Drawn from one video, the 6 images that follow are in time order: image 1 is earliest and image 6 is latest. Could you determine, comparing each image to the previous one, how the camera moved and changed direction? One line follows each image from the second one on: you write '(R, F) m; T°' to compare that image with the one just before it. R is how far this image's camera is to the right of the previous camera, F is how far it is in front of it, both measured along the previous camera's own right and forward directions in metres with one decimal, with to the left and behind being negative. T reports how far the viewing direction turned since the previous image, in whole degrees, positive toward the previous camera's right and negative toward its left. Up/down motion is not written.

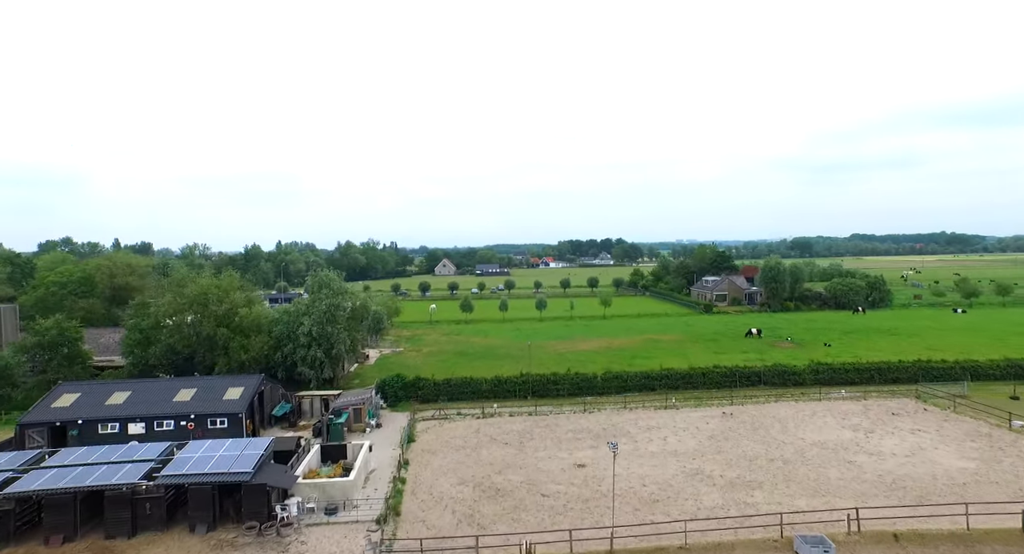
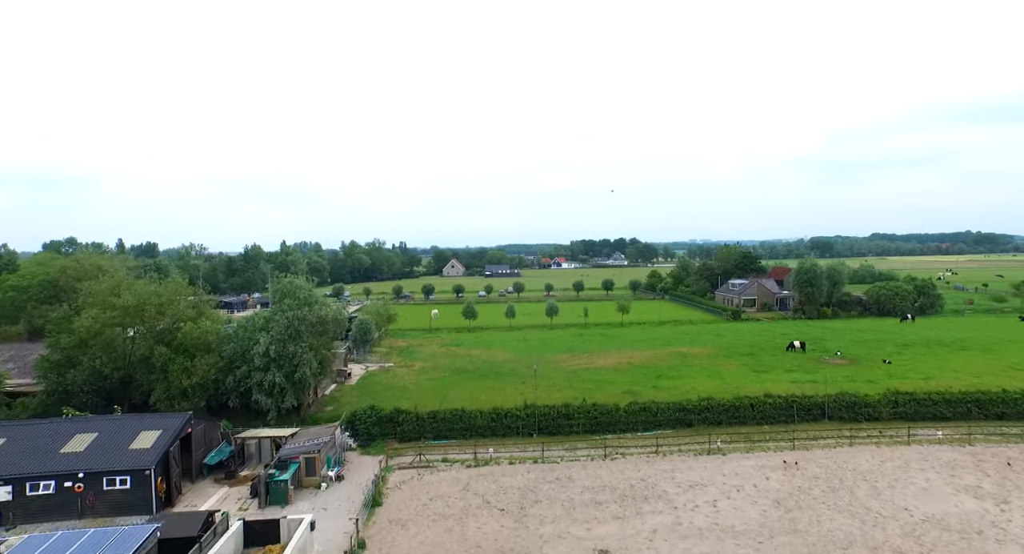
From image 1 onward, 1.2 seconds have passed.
(+0.4, +6.4) m; -1°
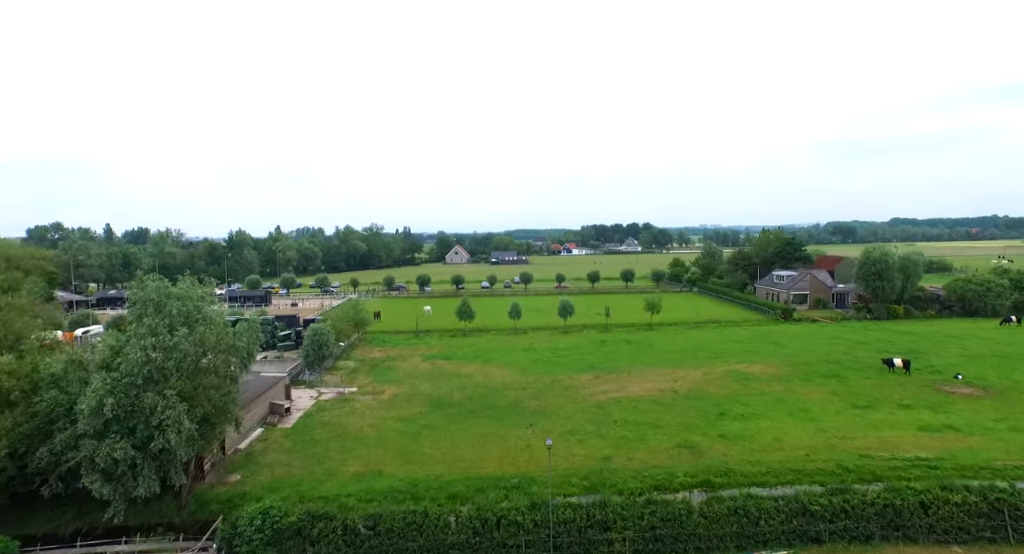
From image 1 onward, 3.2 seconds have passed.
(+0.3, +11.4) m; -1°
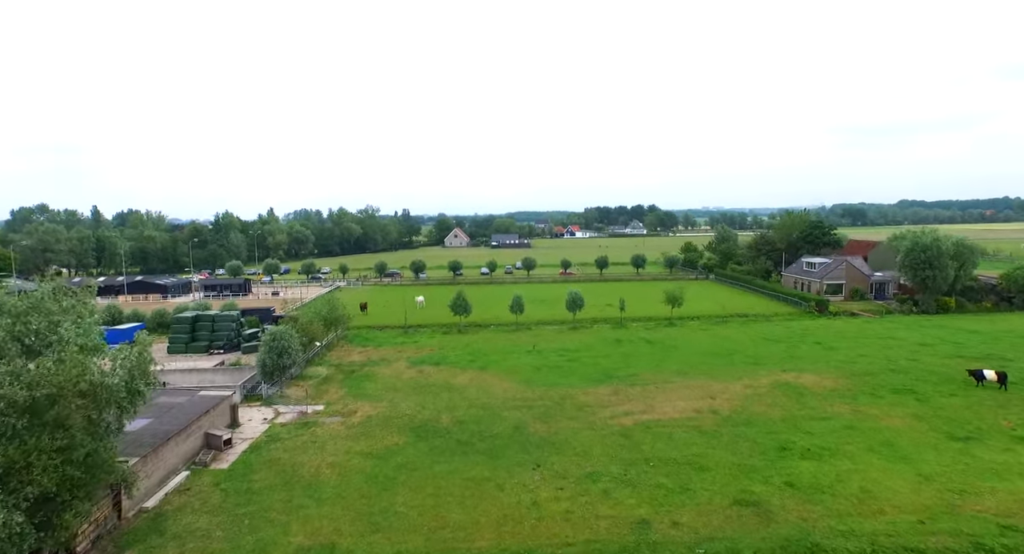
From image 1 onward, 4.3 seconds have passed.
(0.0, +6.4) m; 0°
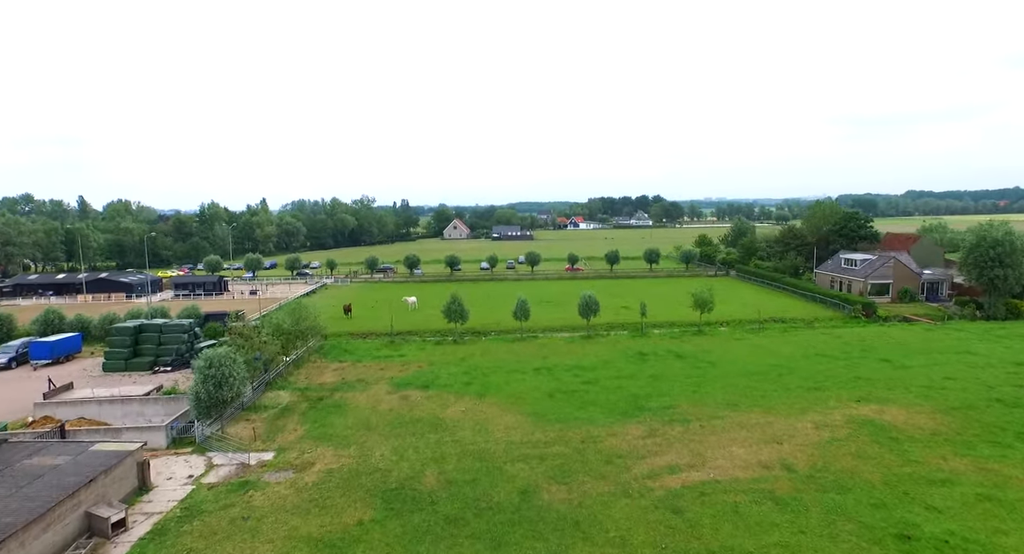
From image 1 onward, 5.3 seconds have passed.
(-0.2, +6.5) m; 0°
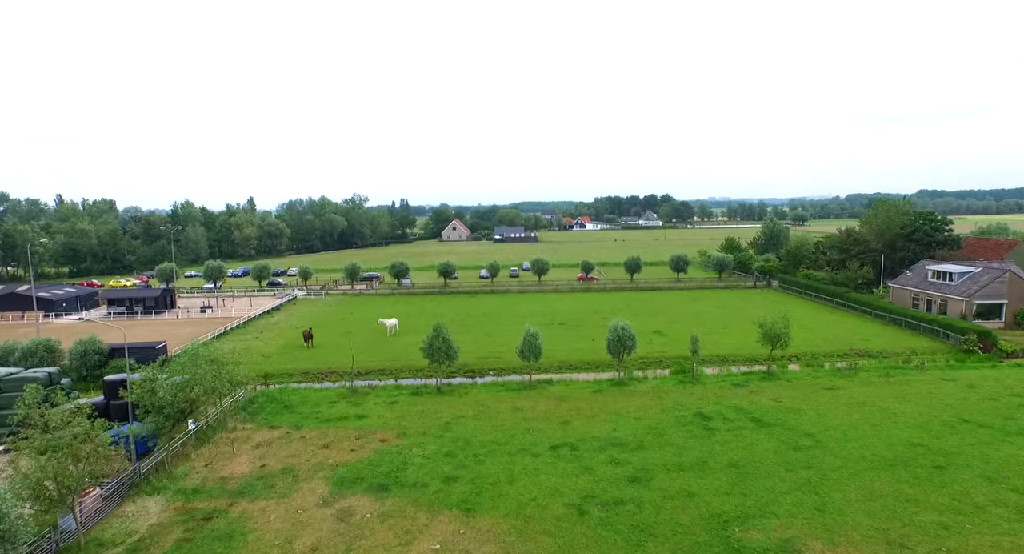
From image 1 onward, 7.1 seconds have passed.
(-0.1, +10.7) m; 0°
